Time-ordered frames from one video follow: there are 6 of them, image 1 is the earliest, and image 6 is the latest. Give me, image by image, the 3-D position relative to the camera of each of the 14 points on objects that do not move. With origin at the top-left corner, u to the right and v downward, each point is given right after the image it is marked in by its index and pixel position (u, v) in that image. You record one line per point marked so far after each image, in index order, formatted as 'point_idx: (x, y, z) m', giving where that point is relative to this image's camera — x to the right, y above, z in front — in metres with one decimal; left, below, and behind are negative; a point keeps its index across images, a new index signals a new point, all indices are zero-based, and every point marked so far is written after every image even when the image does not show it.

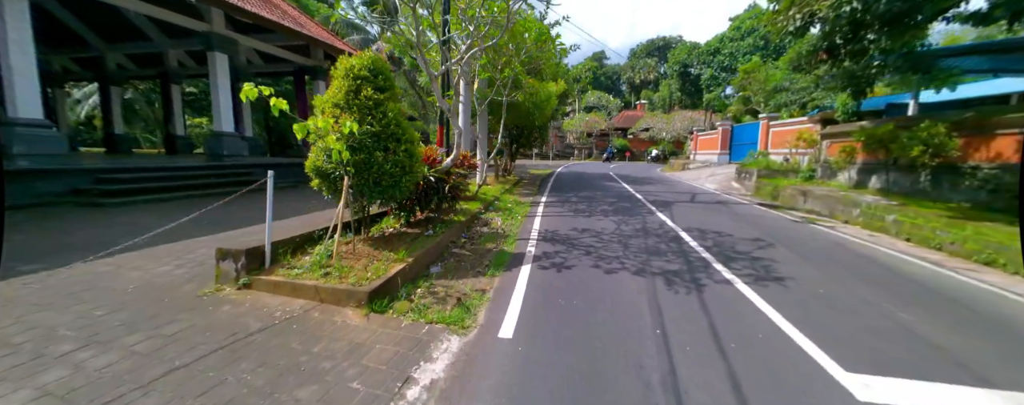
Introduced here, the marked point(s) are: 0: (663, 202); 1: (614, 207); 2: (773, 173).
0: (+4.2, 0.0, +10.1) m
1: (+2.6, -0.1, +9.2) m
2: (+9.3, +1.1, +12.8) m
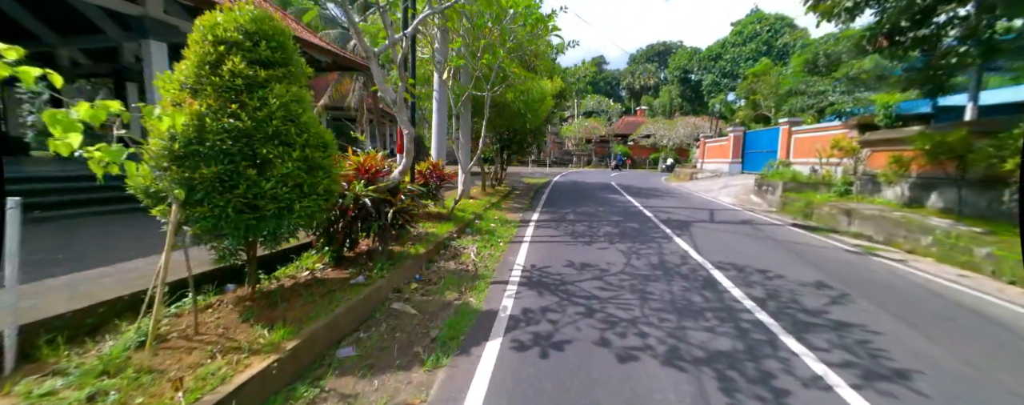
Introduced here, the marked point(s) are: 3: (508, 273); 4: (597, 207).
0: (+3.9, -0.5, +8.4) m
1: (+2.3, -0.6, +7.5) m
2: (+8.9, +0.5, +11.1) m
3: (0.0, -1.0, +4.9) m
4: (+2.4, -0.1, +10.2) m
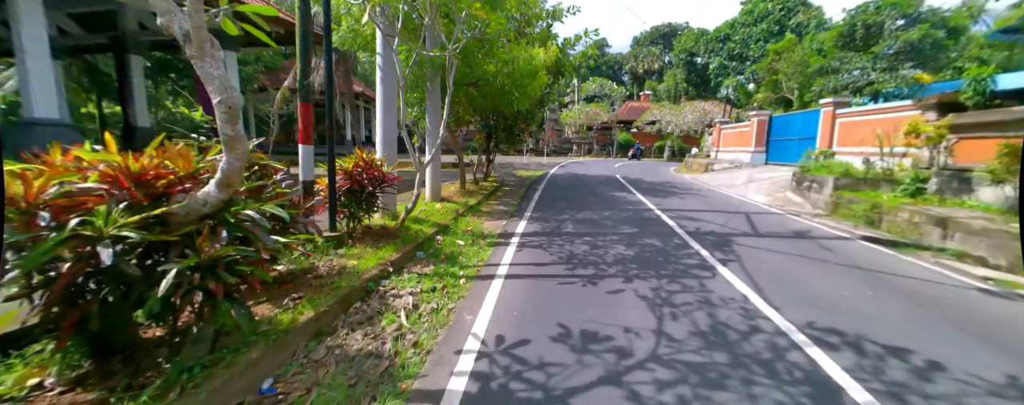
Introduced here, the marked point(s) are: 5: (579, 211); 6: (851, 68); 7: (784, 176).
0: (+3.5, -0.6, +6.2) m
1: (+1.9, -0.7, +5.3) m
2: (+8.5, +0.5, +8.9) m
3: (-0.5, -1.2, +2.7) m
4: (+2.0, -0.2, +8.0) m
5: (+1.5, -0.2, +8.0) m
6: (+16.1, +6.4, +17.0) m
7: (+9.2, +0.9, +12.1) m
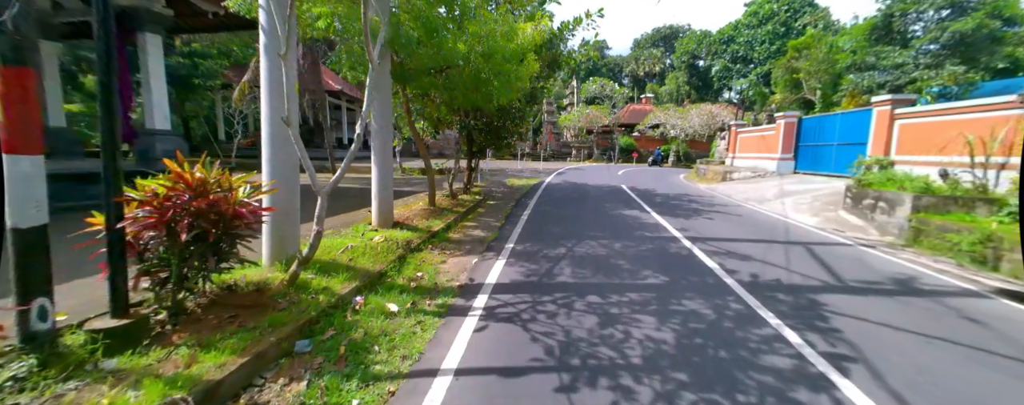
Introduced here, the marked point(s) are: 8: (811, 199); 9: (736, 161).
0: (+3.1, -1.0, +4.1) m
1: (+1.5, -1.1, +3.2) m
2: (+8.1, 0.0, +6.8) m
3: (-0.8, -1.6, +0.6) m
4: (+1.6, -0.6, +5.9) m
5: (+1.1, -0.6, +5.9) m
6: (+15.7, +5.8, +15.0) m
7: (+8.8, +0.4, +10.0) m
8: (+8.0, +0.1, +9.6) m
9: (+10.6, +2.0, +17.0) m
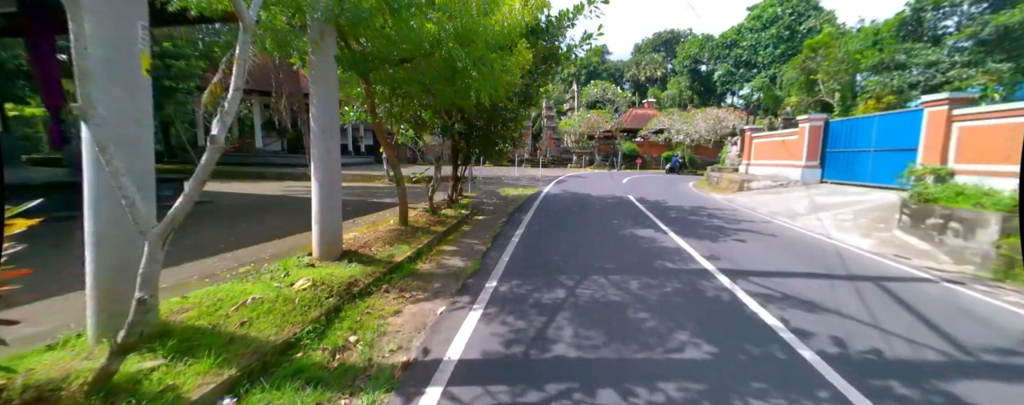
0: (+2.9, -1.3, +2.7) m
1: (+1.3, -1.4, +1.8) m
2: (+7.9, -0.3, +5.4) m
3: (-1.1, -1.8, -0.8) m
4: (+1.4, -0.9, +4.5) m
5: (+0.9, -0.9, +4.5) m
6: (+15.5, +5.4, +13.7) m
7: (+8.6, 0.0, +8.6) m
8: (+7.8, -0.3, +8.2) m
9: (+10.4, +1.5, +15.7) m
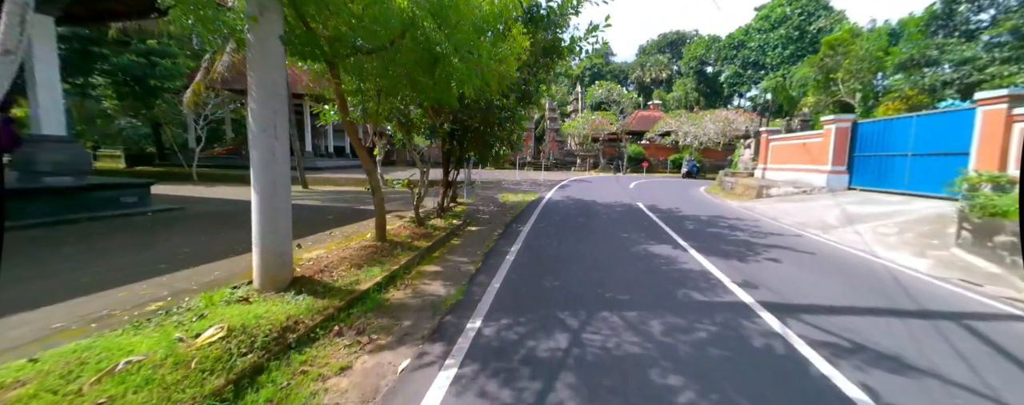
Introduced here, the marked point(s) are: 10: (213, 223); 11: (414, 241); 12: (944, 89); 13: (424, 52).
0: (+2.7, -1.5, +1.7) m
1: (+1.1, -1.6, +0.9) m
2: (+7.8, -0.5, +4.4) m
3: (-1.2, -1.9, -1.7) m
4: (+1.3, -1.1, +3.6) m
5: (+0.8, -1.1, +3.6) m
6: (+15.5, +5.1, +12.7) m
7: (+8.6, -0.2, +7.6) m
8: (+7.7, -0.5, +7.3) m
9: (+10.4, +1.2, +14.6) m
10: (-7.2, -0.5, +8.6) m
11: (-1.6, -0.6, +6.1) m
12: (+15.3, +4.0, +12.8) m
13: (-1.1, +1.8, +4.4) m
